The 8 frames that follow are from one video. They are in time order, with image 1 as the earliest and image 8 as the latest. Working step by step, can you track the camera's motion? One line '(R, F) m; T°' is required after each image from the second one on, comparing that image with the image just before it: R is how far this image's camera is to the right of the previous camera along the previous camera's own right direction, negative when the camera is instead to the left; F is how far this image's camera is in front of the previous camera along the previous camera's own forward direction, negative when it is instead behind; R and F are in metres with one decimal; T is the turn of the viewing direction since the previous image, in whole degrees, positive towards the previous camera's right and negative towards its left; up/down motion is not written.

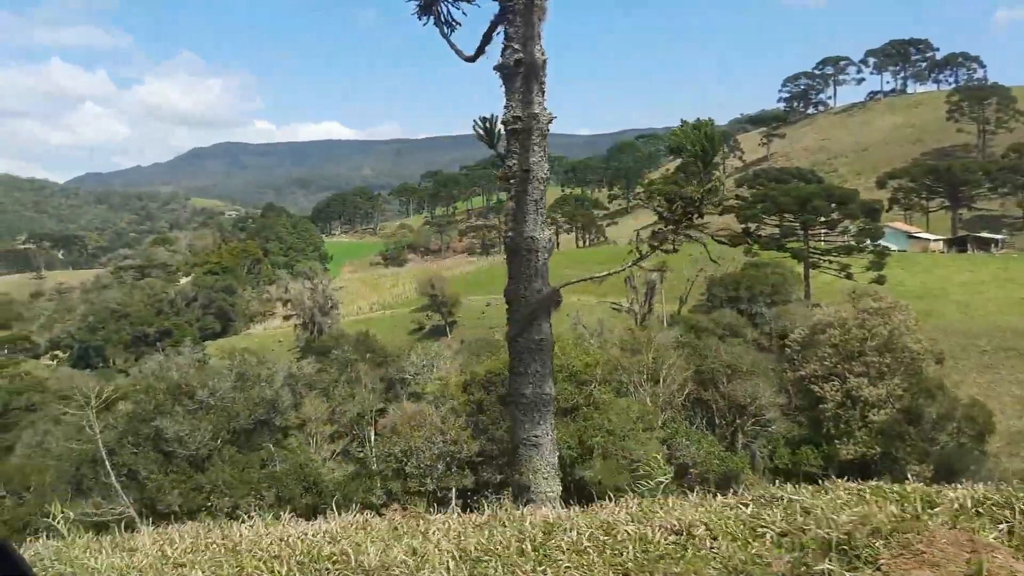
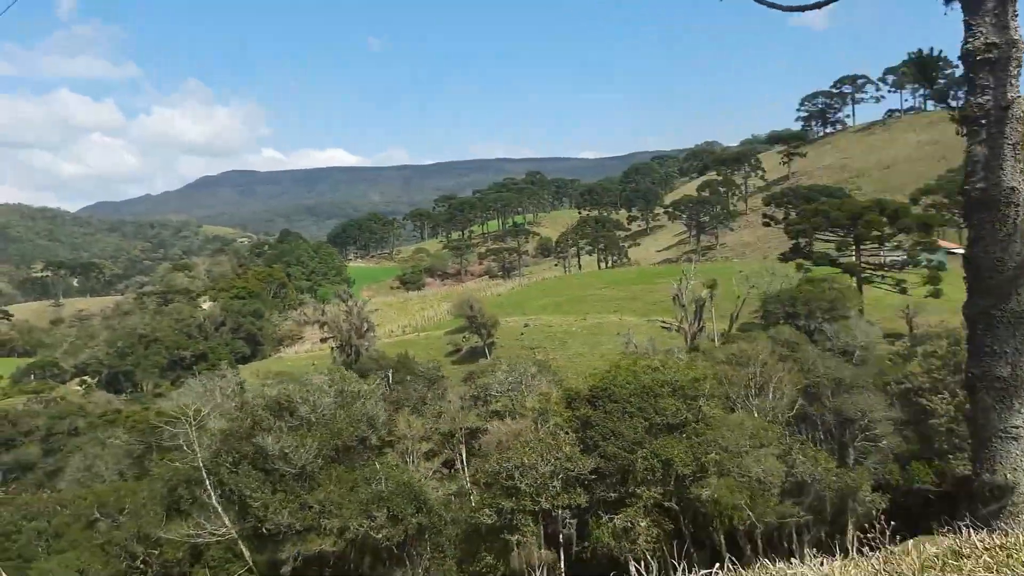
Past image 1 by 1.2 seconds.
(-1.4, +0.5) m; 0°
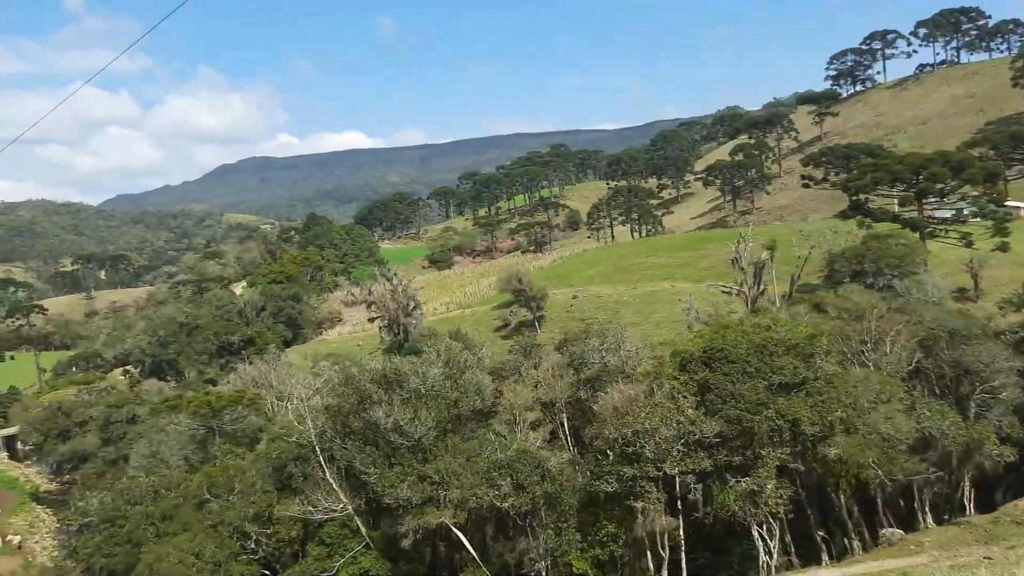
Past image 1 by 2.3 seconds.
(-1.2, +0.5) m; -1°
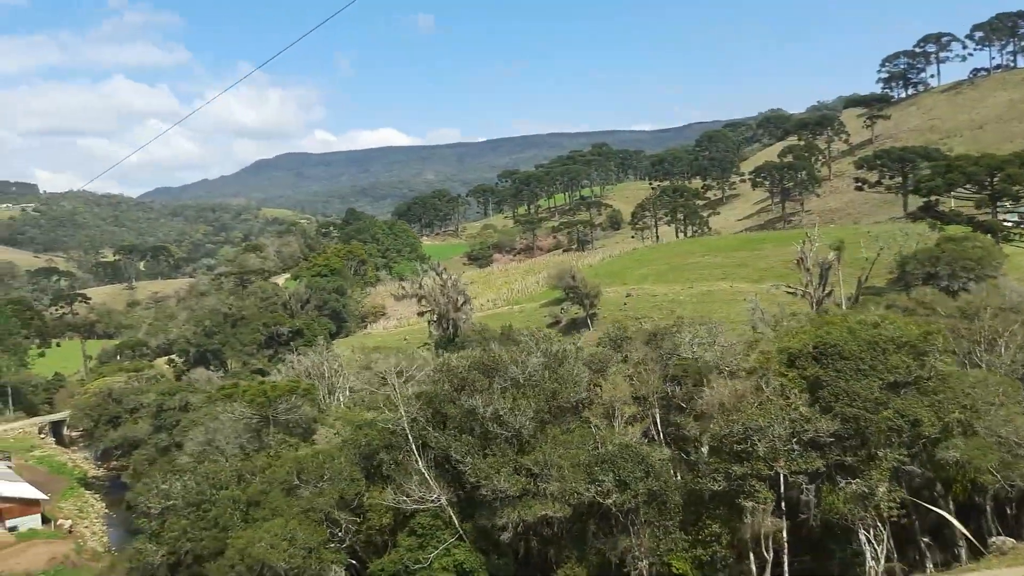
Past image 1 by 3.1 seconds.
(-0.9, +0.5) m; -2°
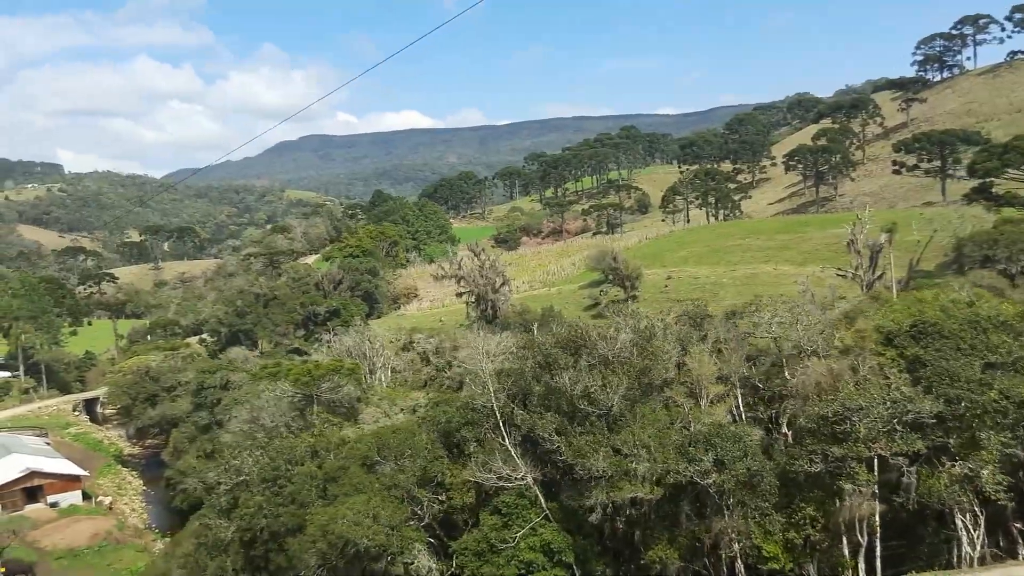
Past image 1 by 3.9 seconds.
(-0.9, +0.4) m; -1°
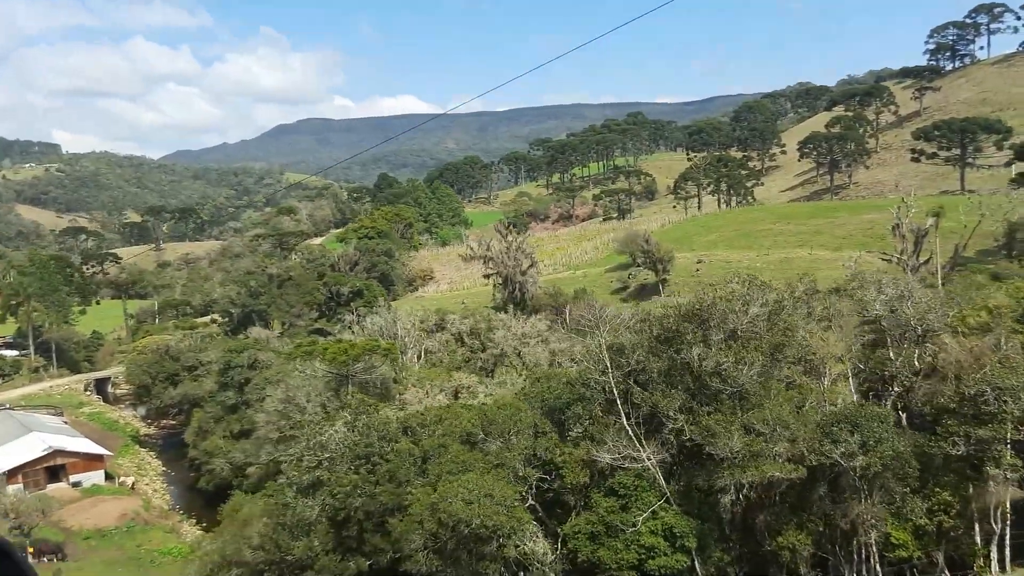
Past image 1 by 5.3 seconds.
(-1.5, +0.7) m; +1°
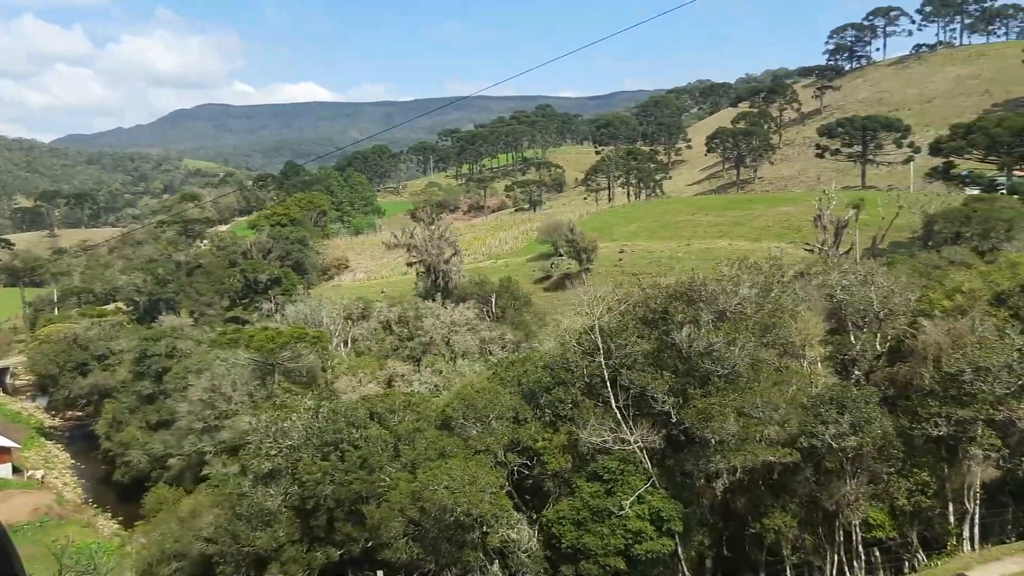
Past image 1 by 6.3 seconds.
(-1.0, +0.4) m; +6°
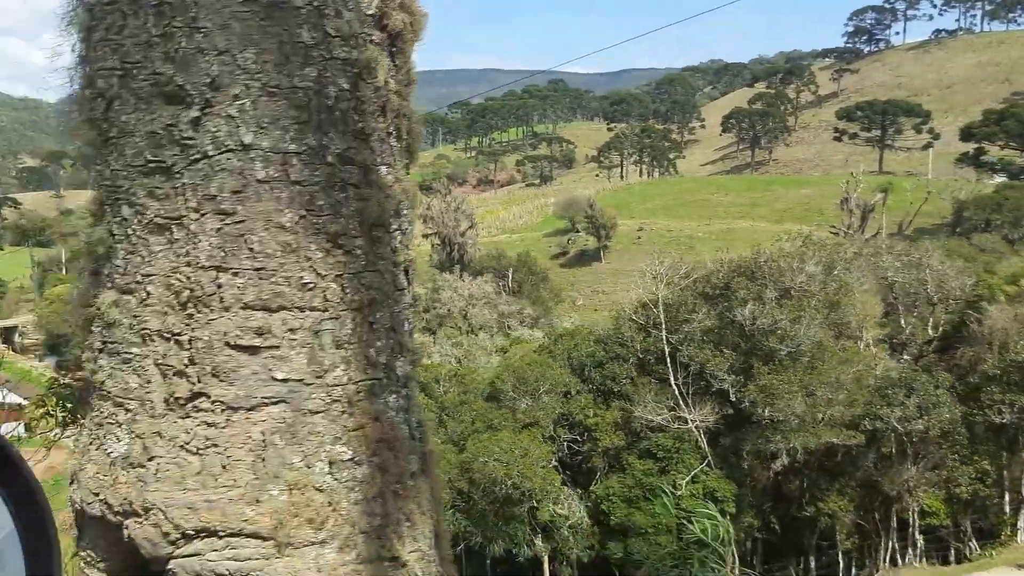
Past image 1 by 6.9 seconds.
(-0.6, +0.3) m; 0°
